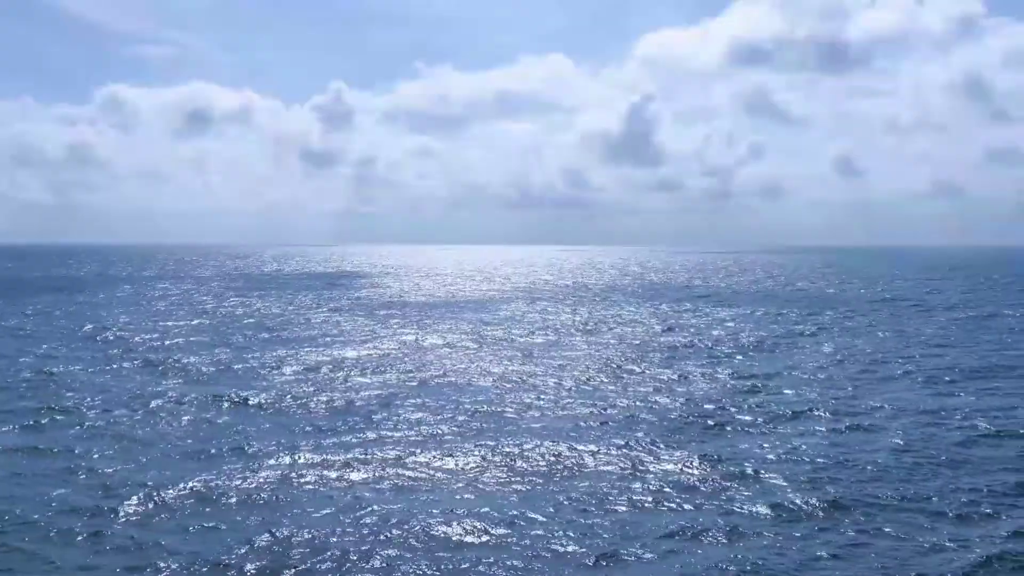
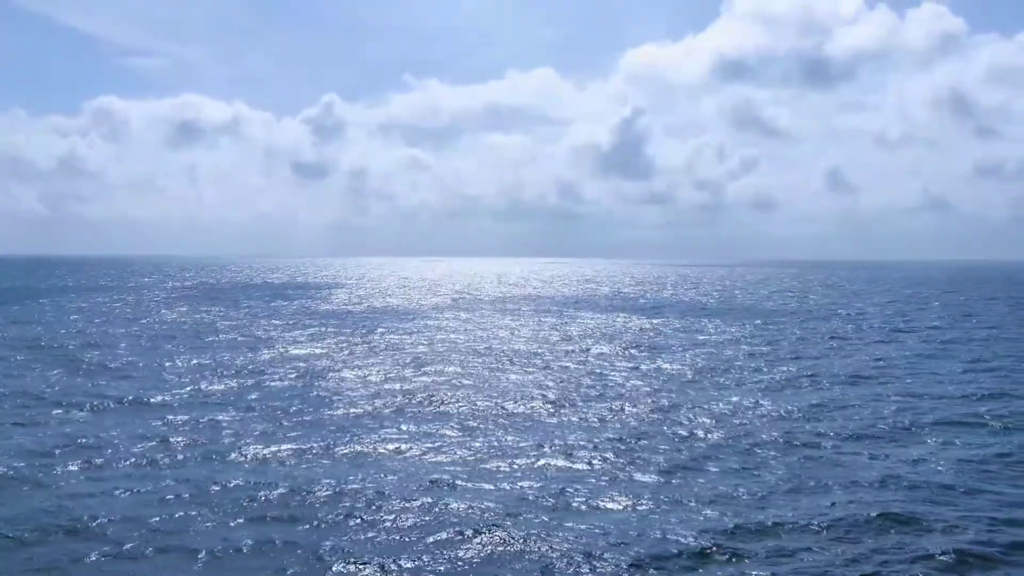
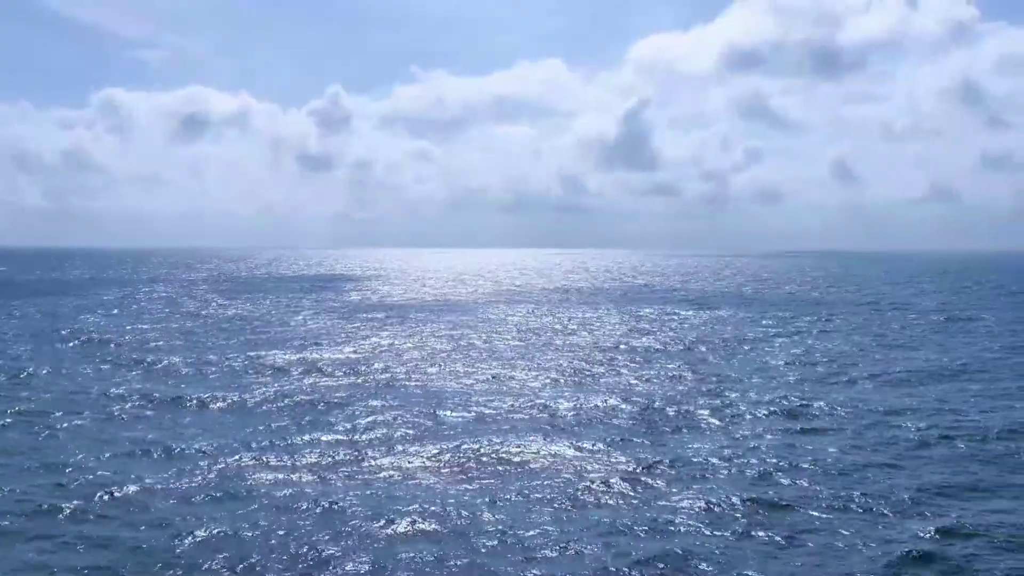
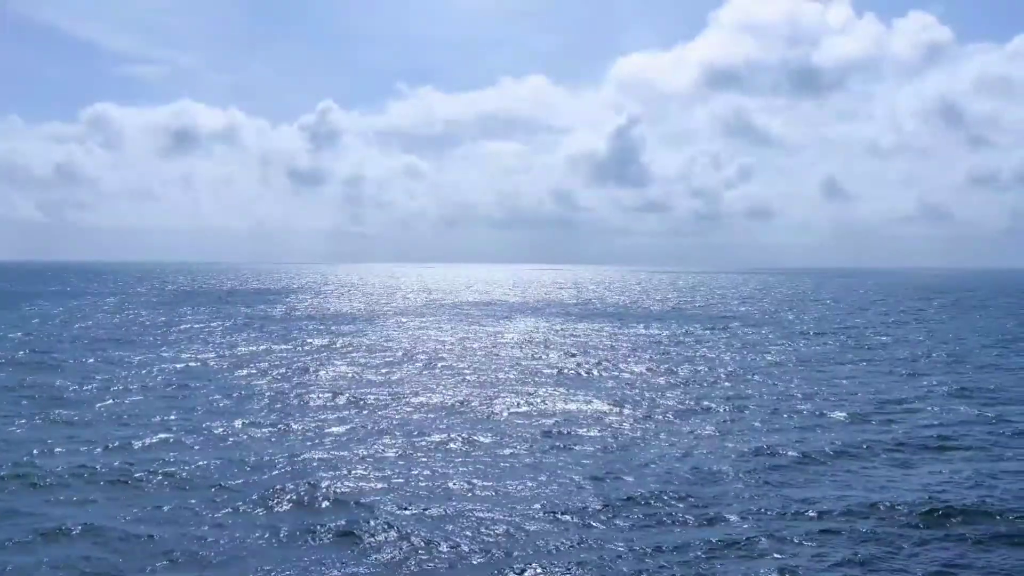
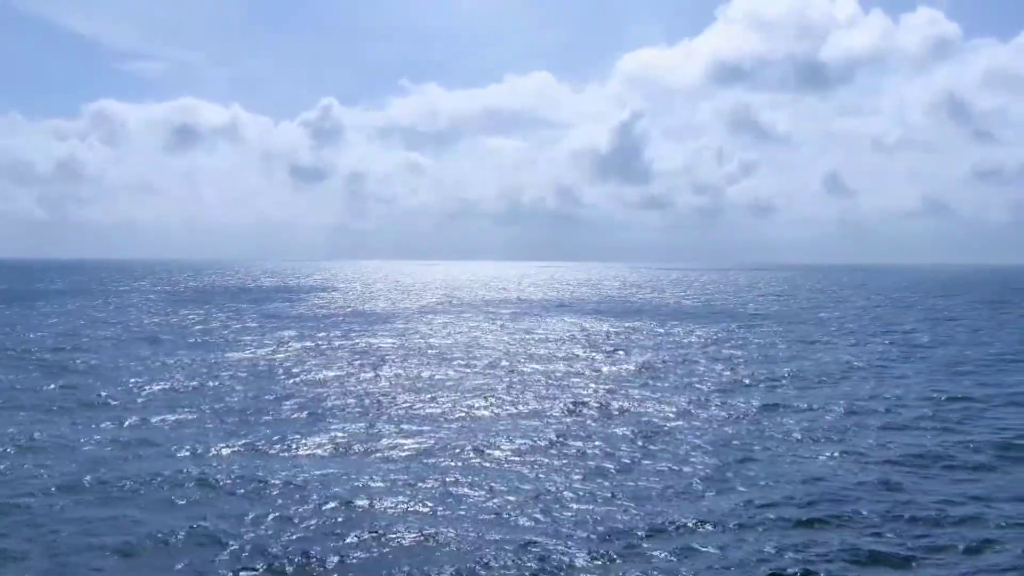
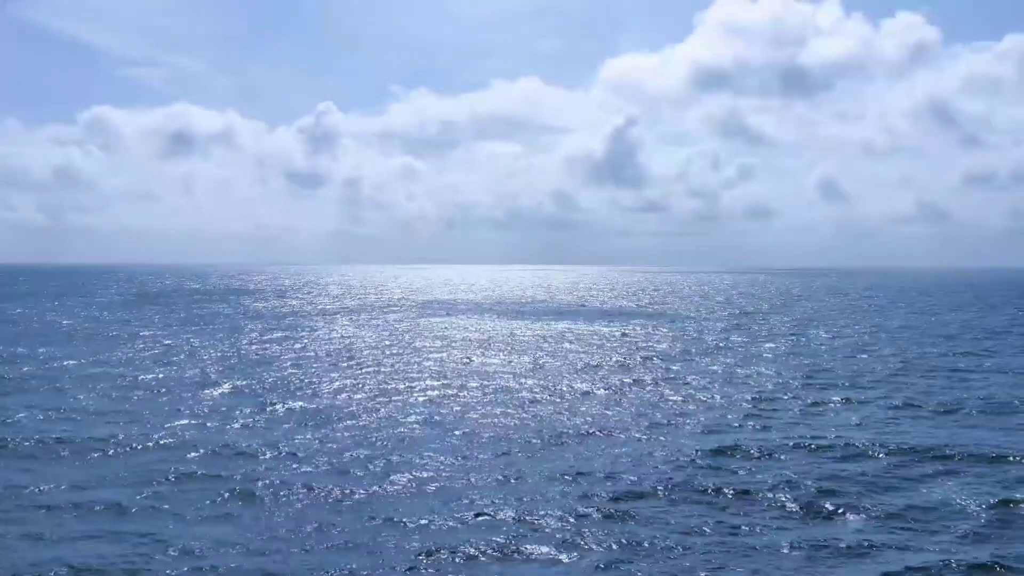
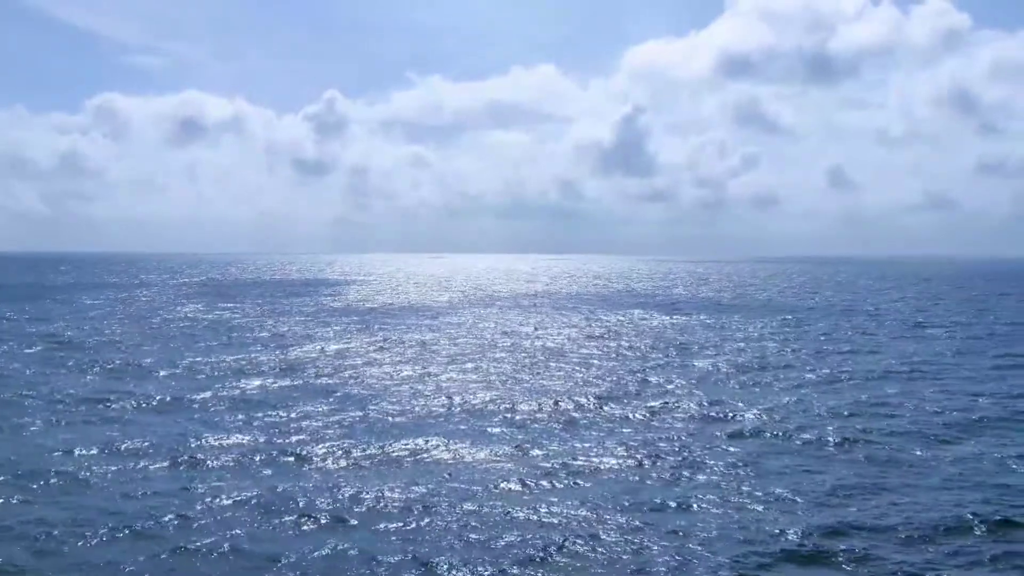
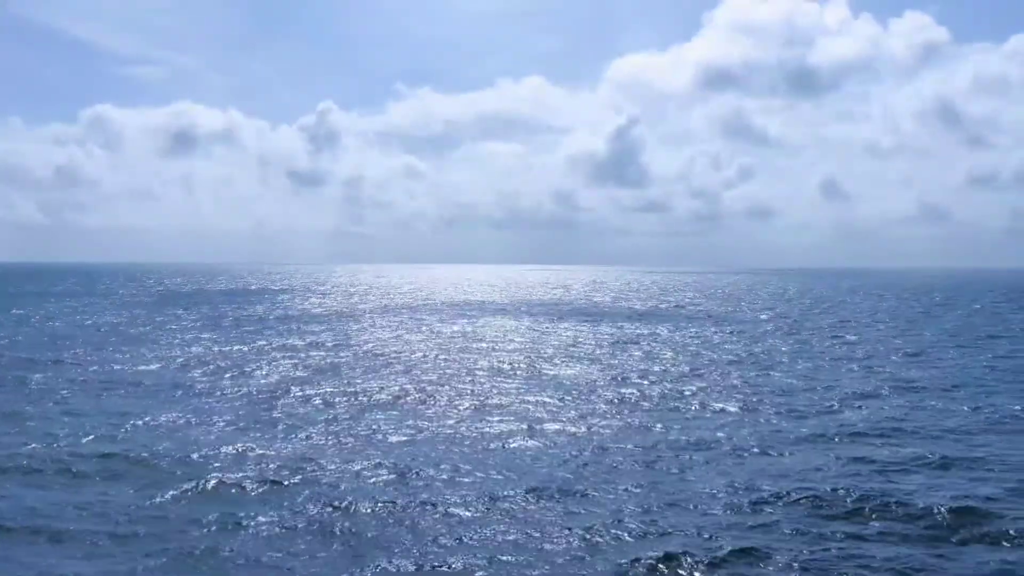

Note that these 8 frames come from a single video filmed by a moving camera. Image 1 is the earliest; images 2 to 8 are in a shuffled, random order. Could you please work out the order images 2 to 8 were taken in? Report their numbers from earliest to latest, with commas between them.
3, 7, 2, 5, 4, 8, 6
